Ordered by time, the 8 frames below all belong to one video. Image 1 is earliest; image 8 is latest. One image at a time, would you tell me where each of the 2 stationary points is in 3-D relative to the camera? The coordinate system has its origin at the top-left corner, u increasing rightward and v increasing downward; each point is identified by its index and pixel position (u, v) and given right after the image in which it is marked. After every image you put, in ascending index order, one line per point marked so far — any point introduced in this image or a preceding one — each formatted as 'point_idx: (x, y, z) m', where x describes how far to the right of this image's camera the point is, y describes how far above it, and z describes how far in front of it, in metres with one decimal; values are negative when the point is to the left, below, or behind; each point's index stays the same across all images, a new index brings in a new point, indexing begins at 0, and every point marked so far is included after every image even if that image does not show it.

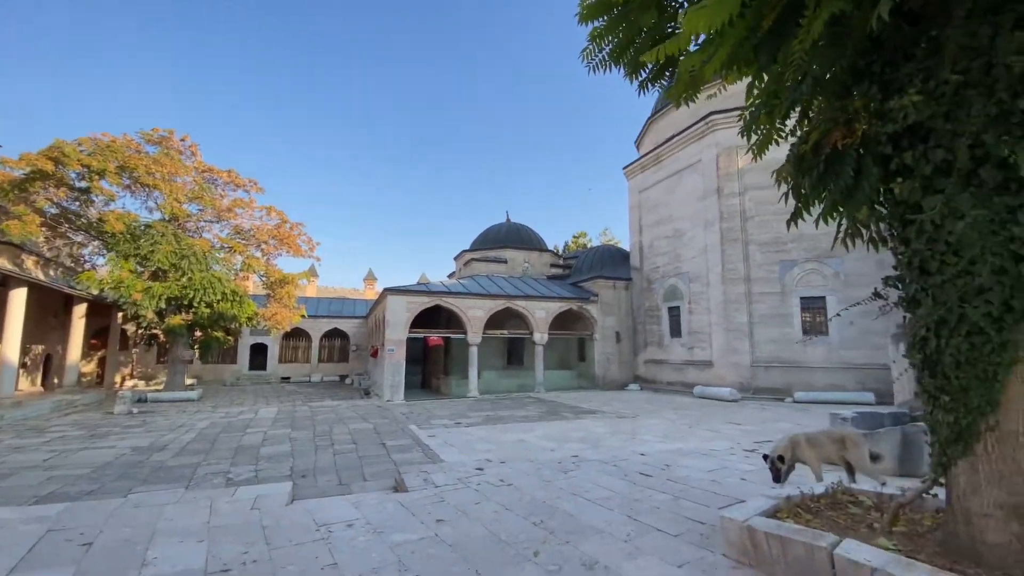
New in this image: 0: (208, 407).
0: (-8.2, -3.2, +12.7) m
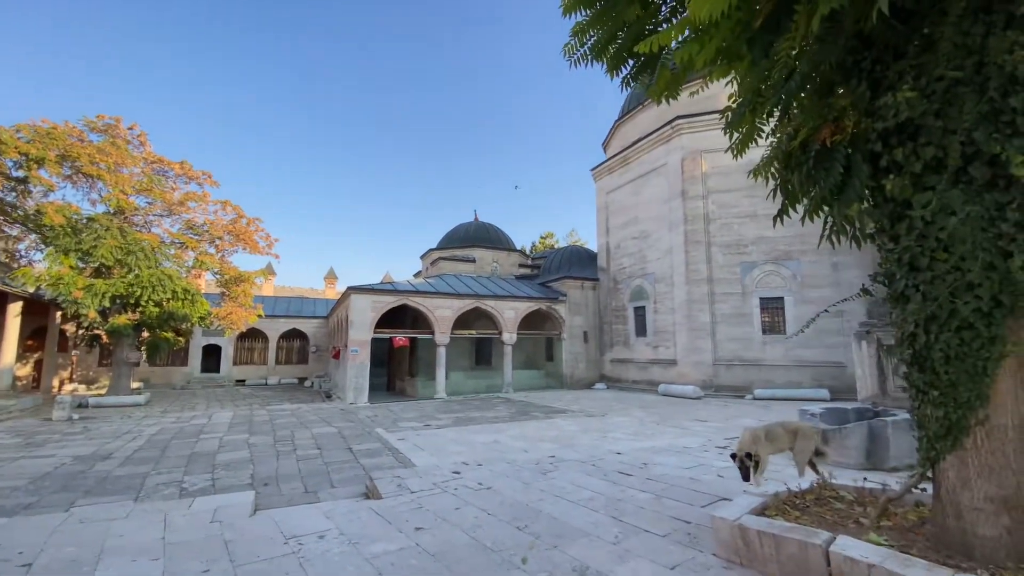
0: (-9.1, -3.2, +11.9) m
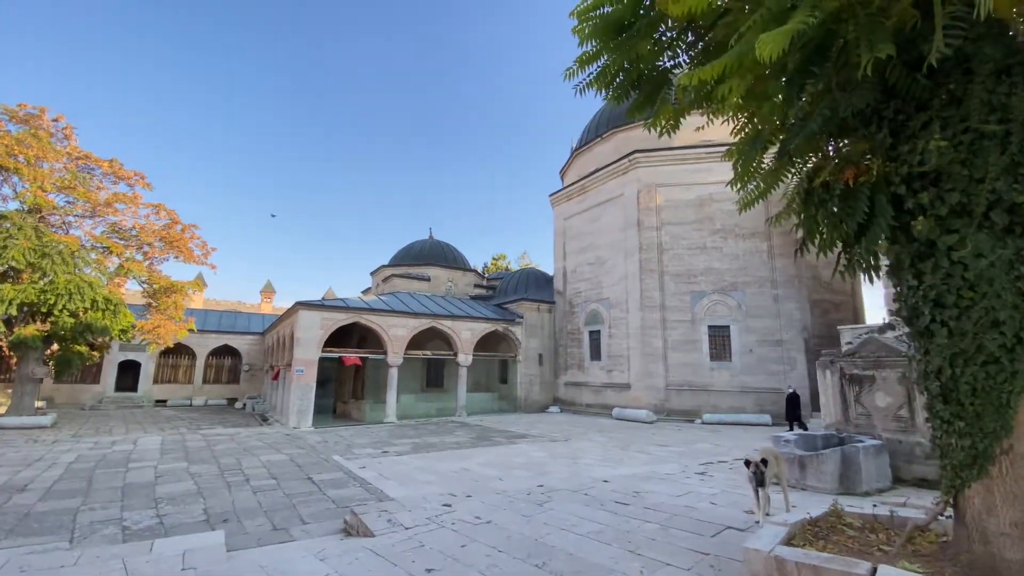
0: (-10.0, -3.4, +10.5) m
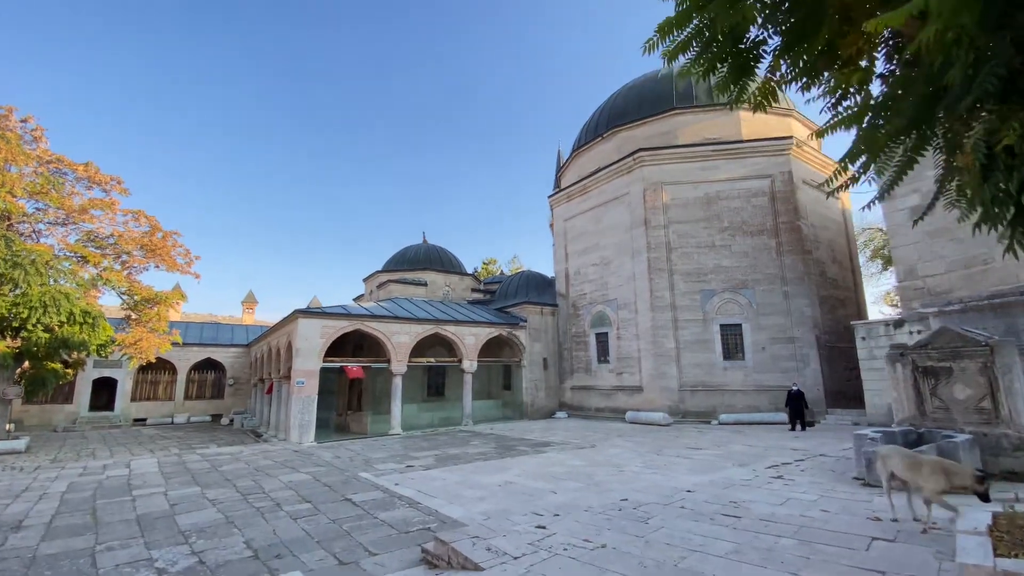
0: (-9.5, -3.6, +9.5) m
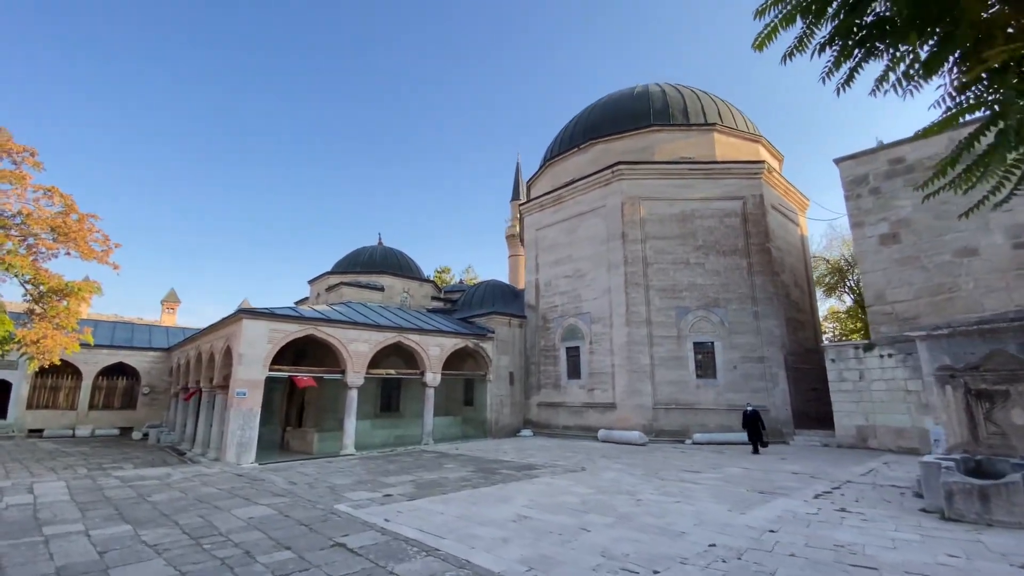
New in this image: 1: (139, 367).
0: (-9.7, -3.2, +7.3) m
1: (-14.4, -3.1, +18.1) m
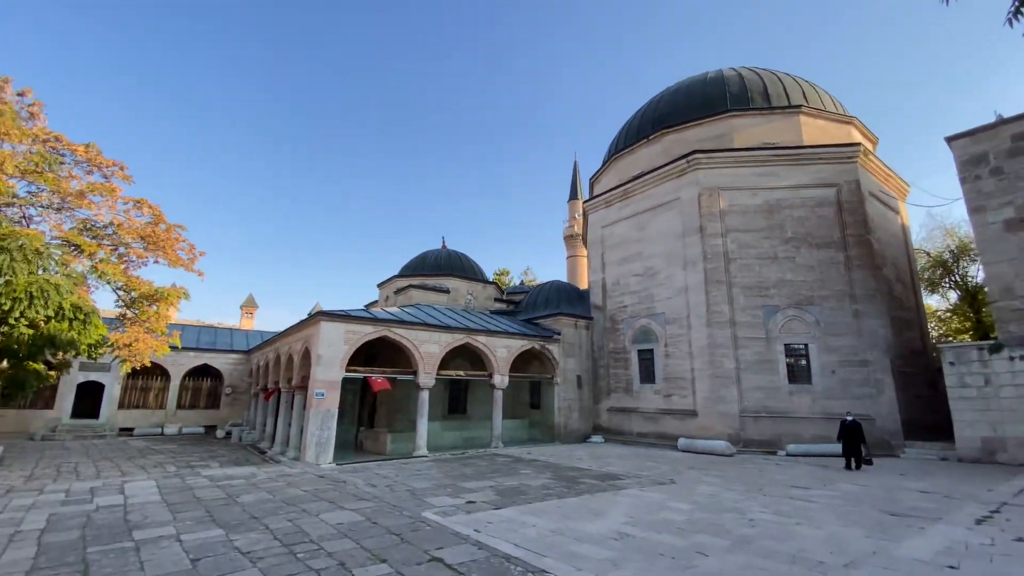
0: (-8.4, -3.3, +7.9) m
1: (-11.8, -3.3, +19.2) m
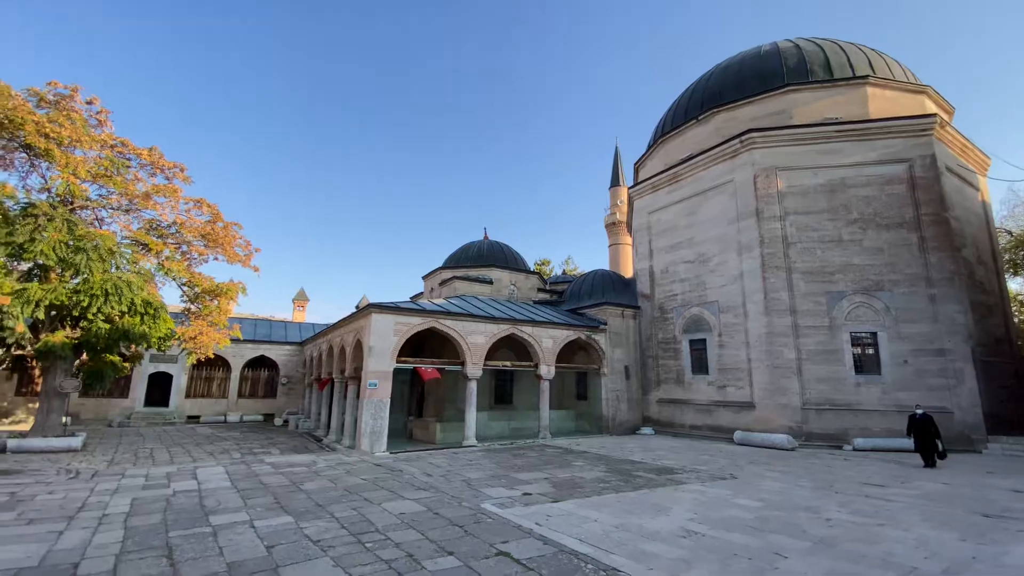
0: (-7.4, -3.3, +8.5) m
1: (-10.0, -3.1, +20.0) m
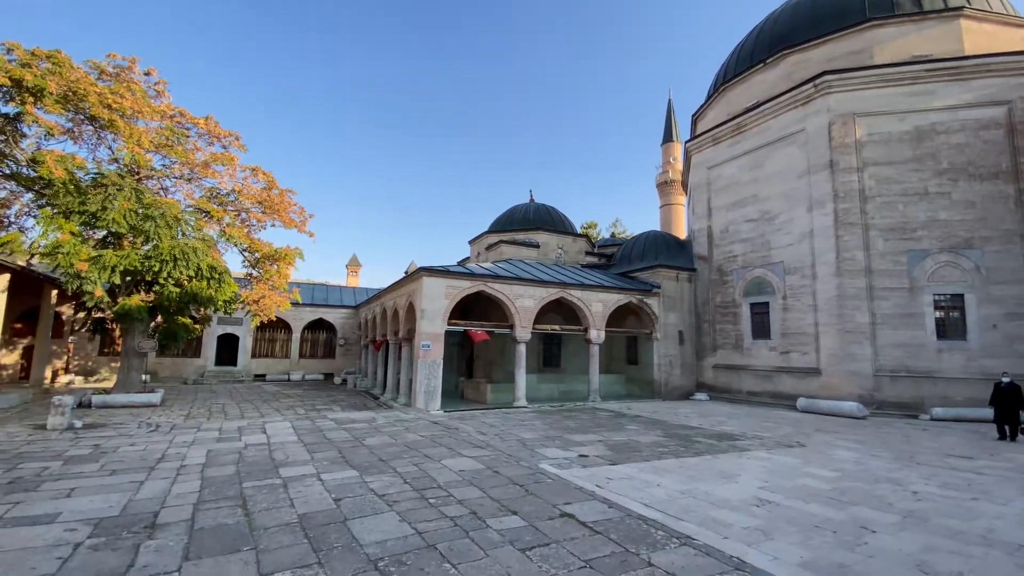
0: (-6.4, -2.6, +9.2) m
1: (-7.9, -1.5, +20.8) m
